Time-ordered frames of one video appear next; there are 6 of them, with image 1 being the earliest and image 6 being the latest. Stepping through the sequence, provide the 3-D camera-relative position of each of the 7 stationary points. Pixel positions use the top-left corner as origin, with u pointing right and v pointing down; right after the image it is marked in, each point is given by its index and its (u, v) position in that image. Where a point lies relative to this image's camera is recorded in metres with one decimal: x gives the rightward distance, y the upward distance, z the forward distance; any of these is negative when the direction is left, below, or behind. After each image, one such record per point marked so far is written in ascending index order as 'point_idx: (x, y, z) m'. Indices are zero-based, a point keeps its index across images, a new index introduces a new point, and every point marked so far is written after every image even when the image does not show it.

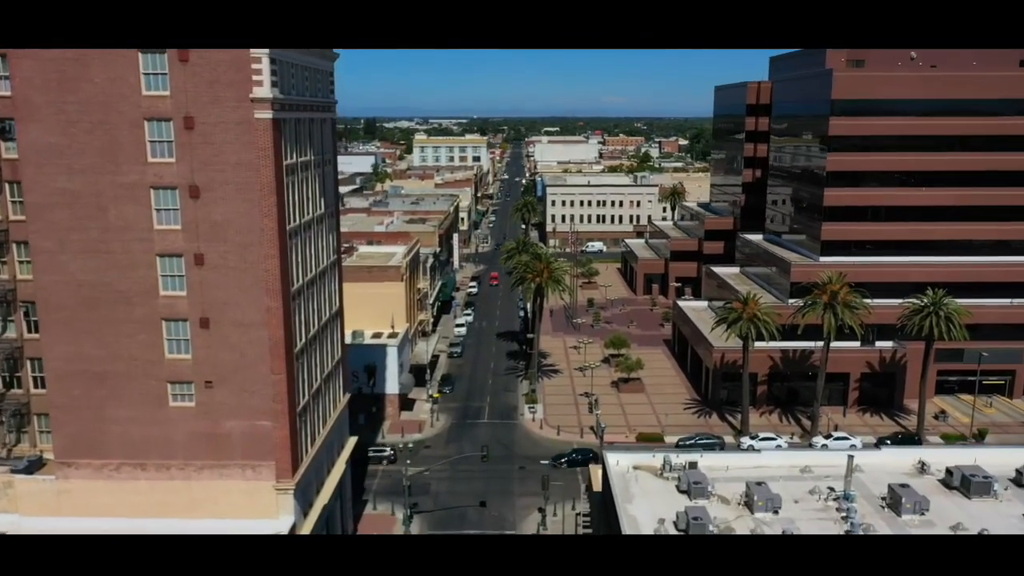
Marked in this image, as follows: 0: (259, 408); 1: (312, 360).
0: (-5.4, -2.6, +17.4) m
1: (-4.8, -1.7, +19.6) m
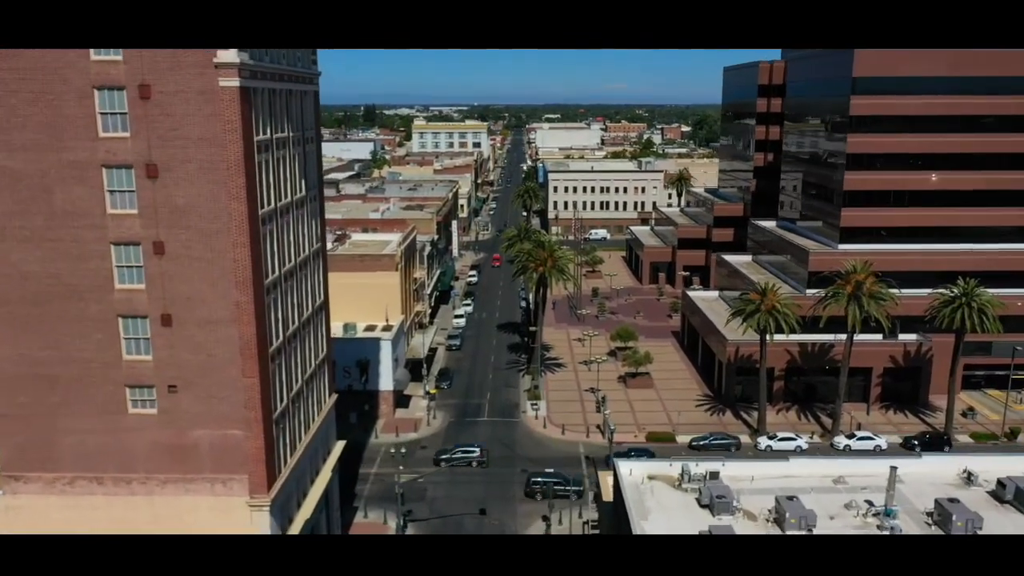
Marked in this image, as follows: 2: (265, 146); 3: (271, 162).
0: (-5.4, -2.4, +15.5) m
1: (-4.7, -1.6, +17.6) m
2: (-4.7, +2.7, +15.7) m
3: (-4.7, +2.5, +16.1) m
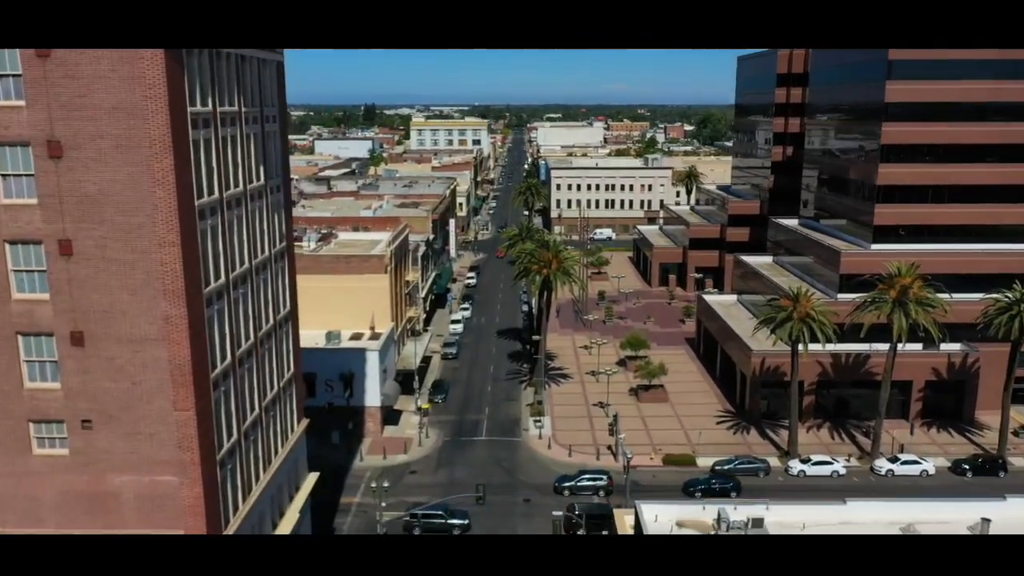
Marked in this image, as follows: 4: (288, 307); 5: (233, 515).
0: (-5.4, -2.6, +12.4) m
1: (-4.7, -1.7, +14.5) m
2: (-4.7, +2.6, +12.6) m
3: (-4.7, +2.3, +13.0) m
4: (-4.6, -0.4, +17.0) m
5: (-4.7, -3.8, +13.9) m
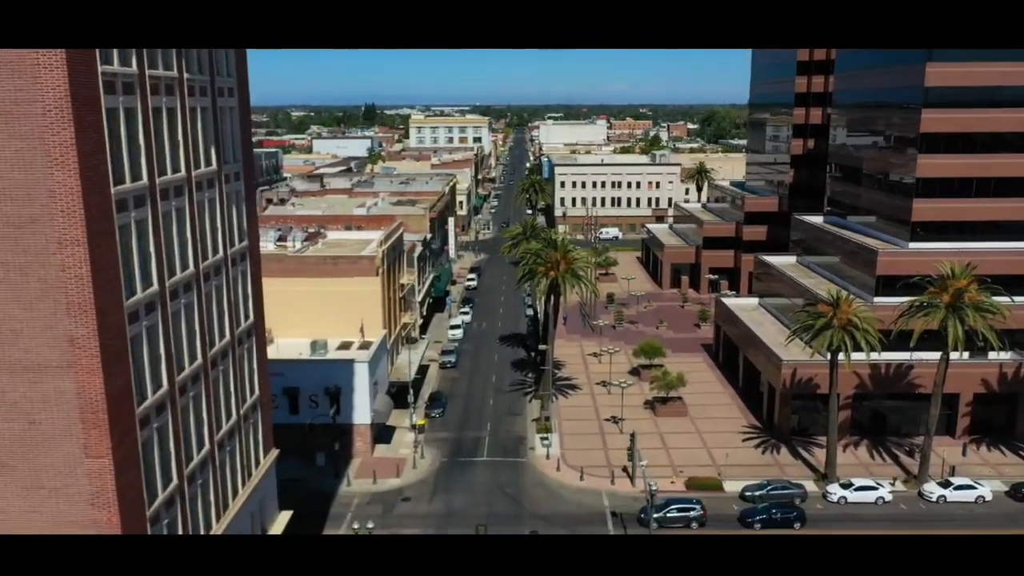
0: (-5.3, -2.7, +9.7) m
1: (-4.6, -1.8, +11.8) m
2: (-4.6, +2.4, +9.9) m
3: (-4.6, +2.2, +10.3) m
4: (-4.5, -0.5, +14.2) m
5: (-4.6, -4.0, +11.1) m
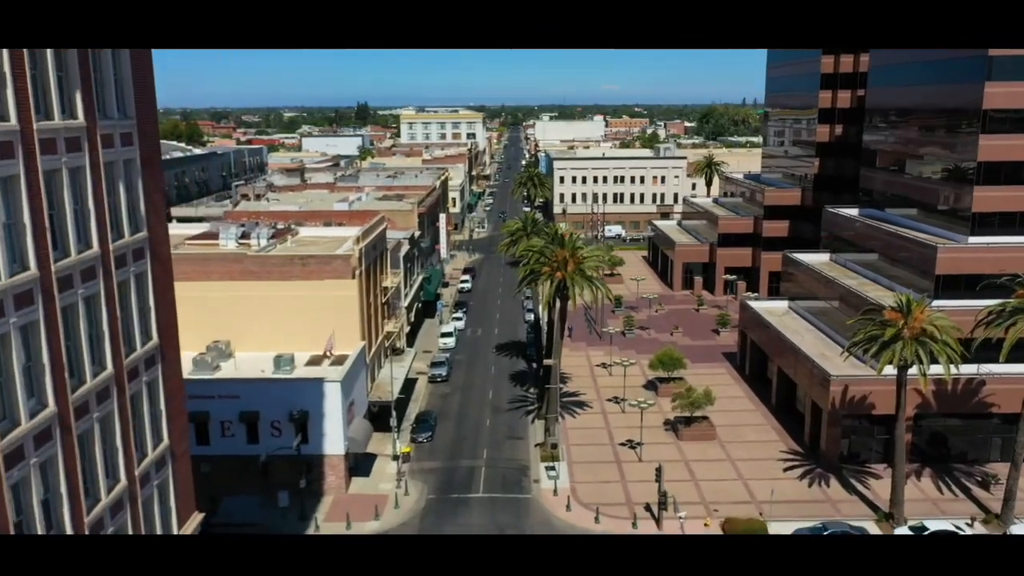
0: (-5.1, -2.8, +5.6) m
1: (-4.5, -2.0, +7.8) m
2: (-4.6, +2.3, +5.9) m
3: (-4.6, +2.1, +6.3) m
4: (-4.5, -0.7, +10.2) m
5: (-4.5, -4.1, +7.1) m
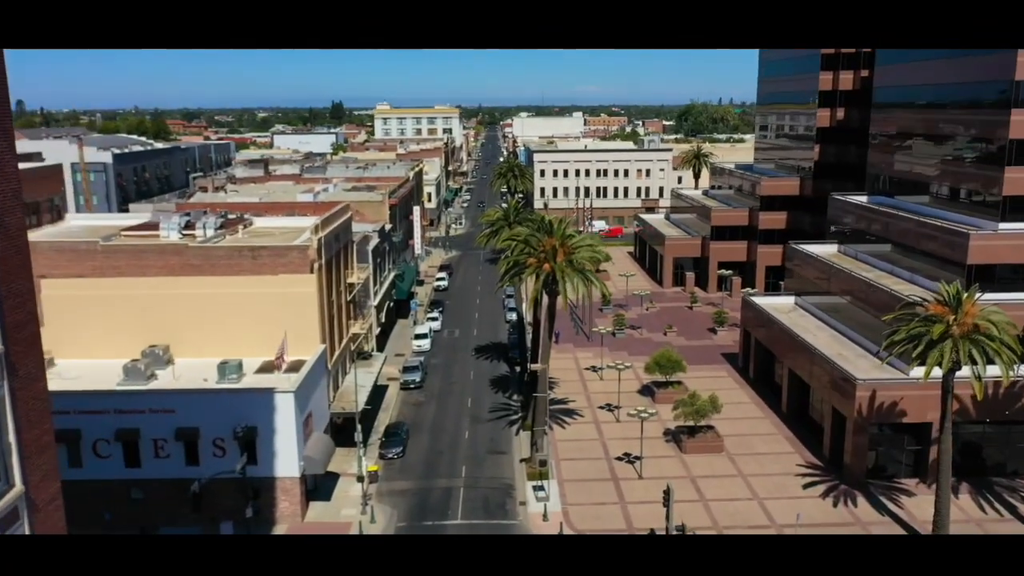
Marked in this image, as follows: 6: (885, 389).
0: (-5.1, -2.7, +2.7) m
1: (-4.6, -1.8, +4.8) m
2: (-4.6, +2.5, +2.9) m
3: (-4.6, +2.2, +3.3) m
4: (-4.6, -0.5, +7.3) m
5: (-4.5, -4.0, +4.1) m
6: (+8.7, -2.3, +18.8) m
